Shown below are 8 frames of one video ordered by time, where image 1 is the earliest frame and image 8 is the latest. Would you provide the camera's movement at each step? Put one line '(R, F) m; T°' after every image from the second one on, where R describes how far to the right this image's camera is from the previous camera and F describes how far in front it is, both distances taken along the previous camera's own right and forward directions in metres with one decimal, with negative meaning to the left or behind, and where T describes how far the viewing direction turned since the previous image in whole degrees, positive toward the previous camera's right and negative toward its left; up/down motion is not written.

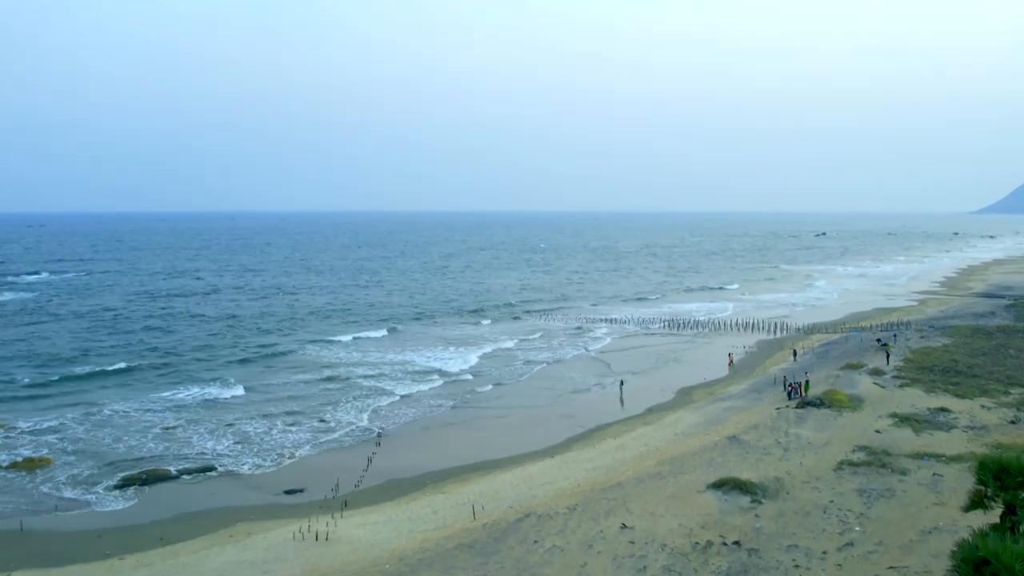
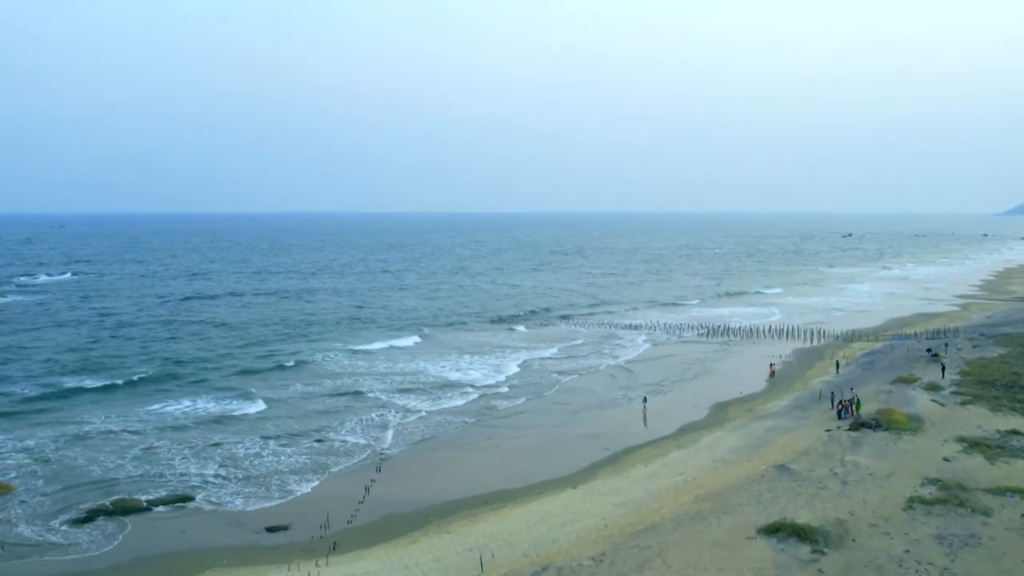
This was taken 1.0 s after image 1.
(+0.2, +2.7) m; -2°
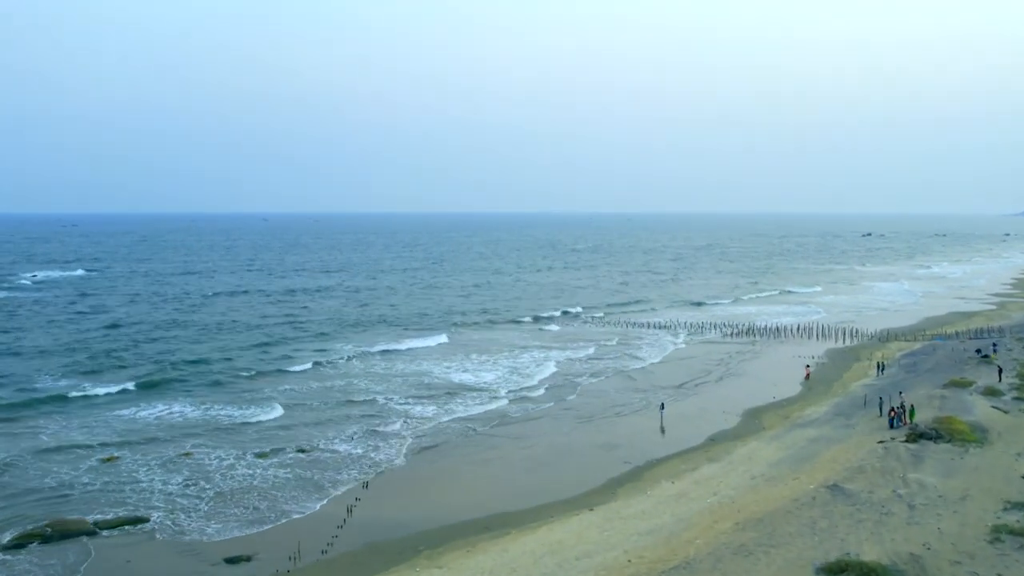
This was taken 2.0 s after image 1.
(+0.3, +2.9) m; -1°
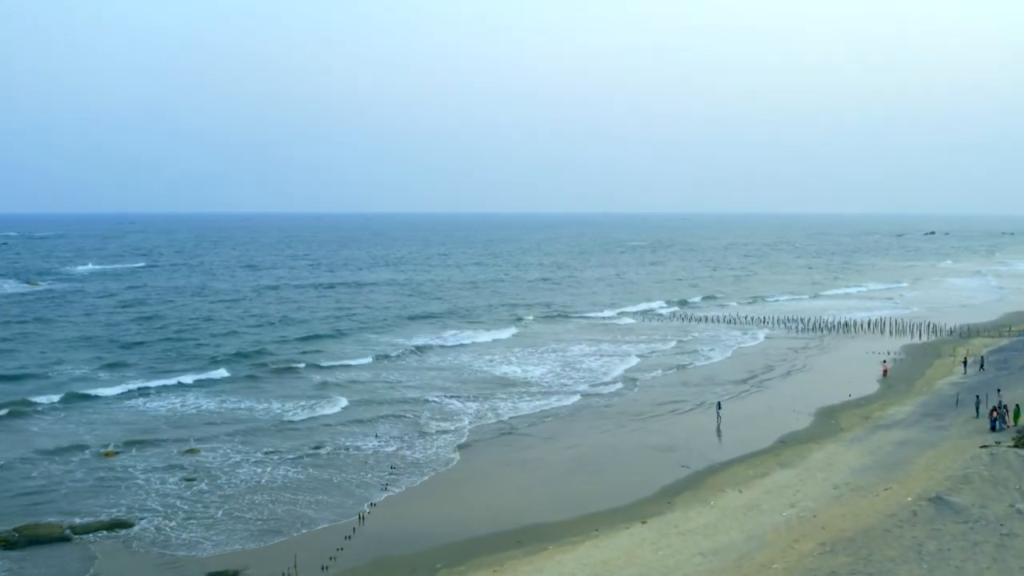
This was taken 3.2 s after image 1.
(+0.3, +2.5) m; -4°
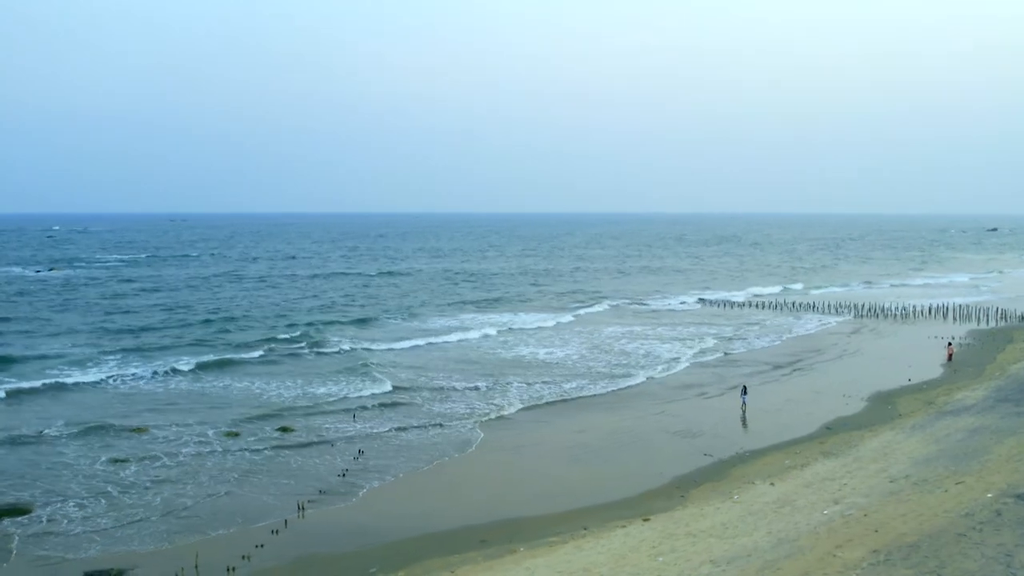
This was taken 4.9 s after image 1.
(+1.2, +2.8) m; -4°
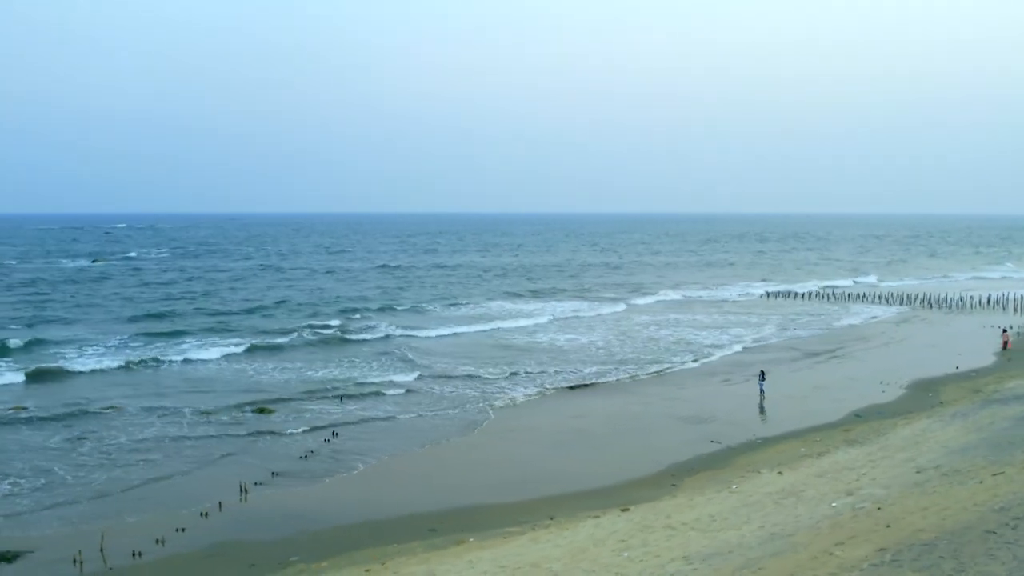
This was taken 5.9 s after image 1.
(+1.2, +1.4) m; -4°
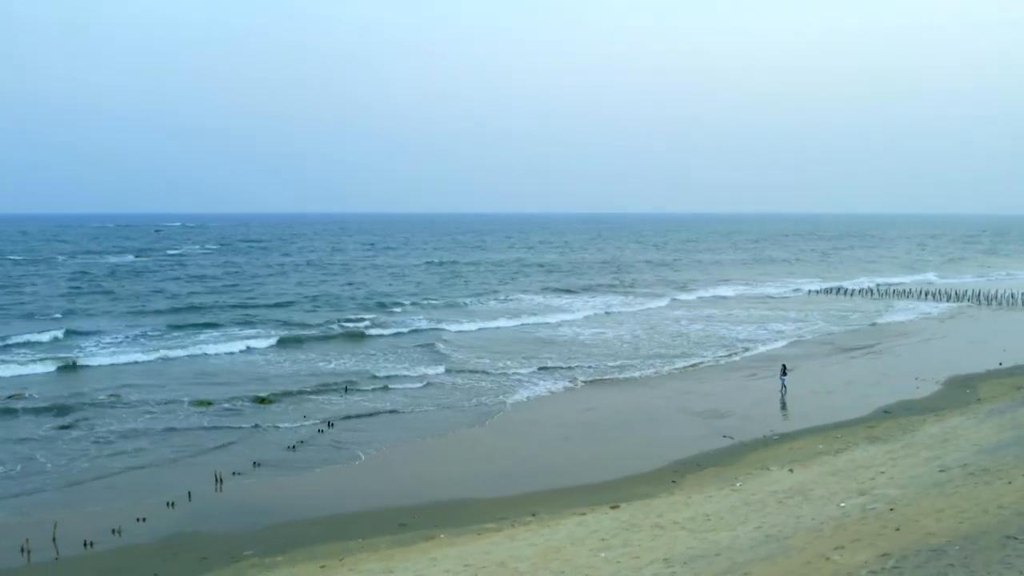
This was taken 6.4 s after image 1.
(+0.8, +0.7) m; -3°
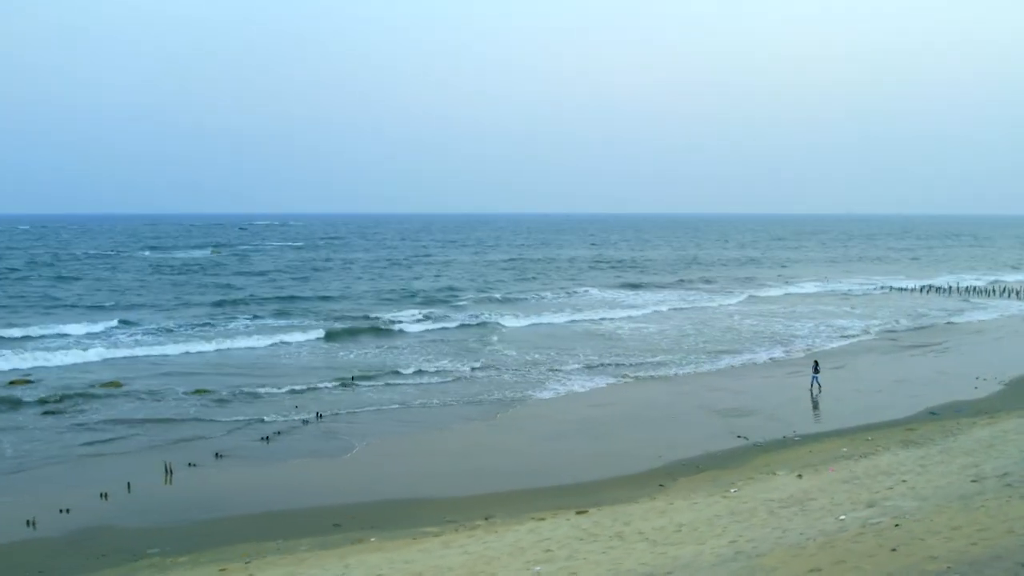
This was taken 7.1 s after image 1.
(+1.3, +1.1) m; -5°
